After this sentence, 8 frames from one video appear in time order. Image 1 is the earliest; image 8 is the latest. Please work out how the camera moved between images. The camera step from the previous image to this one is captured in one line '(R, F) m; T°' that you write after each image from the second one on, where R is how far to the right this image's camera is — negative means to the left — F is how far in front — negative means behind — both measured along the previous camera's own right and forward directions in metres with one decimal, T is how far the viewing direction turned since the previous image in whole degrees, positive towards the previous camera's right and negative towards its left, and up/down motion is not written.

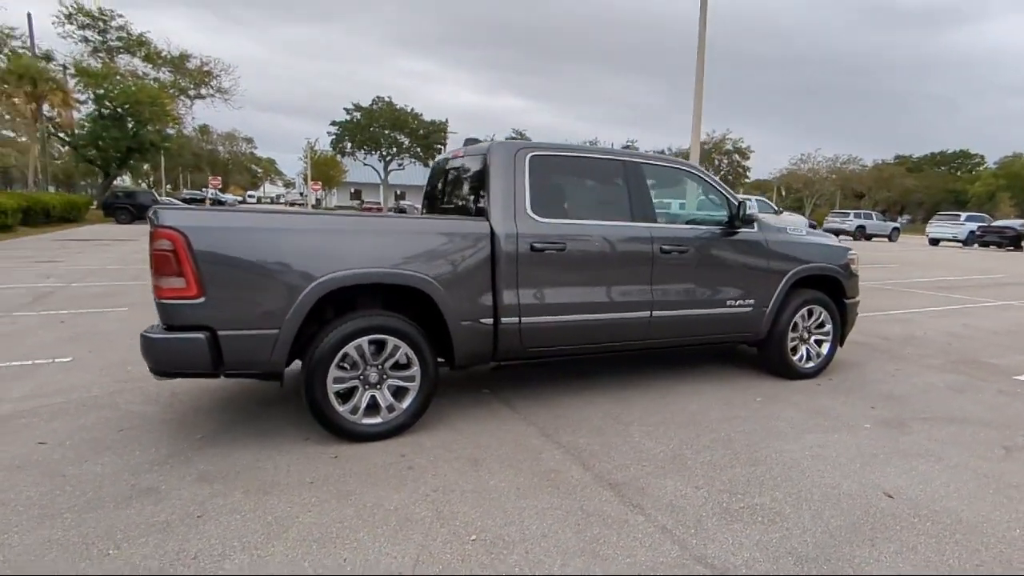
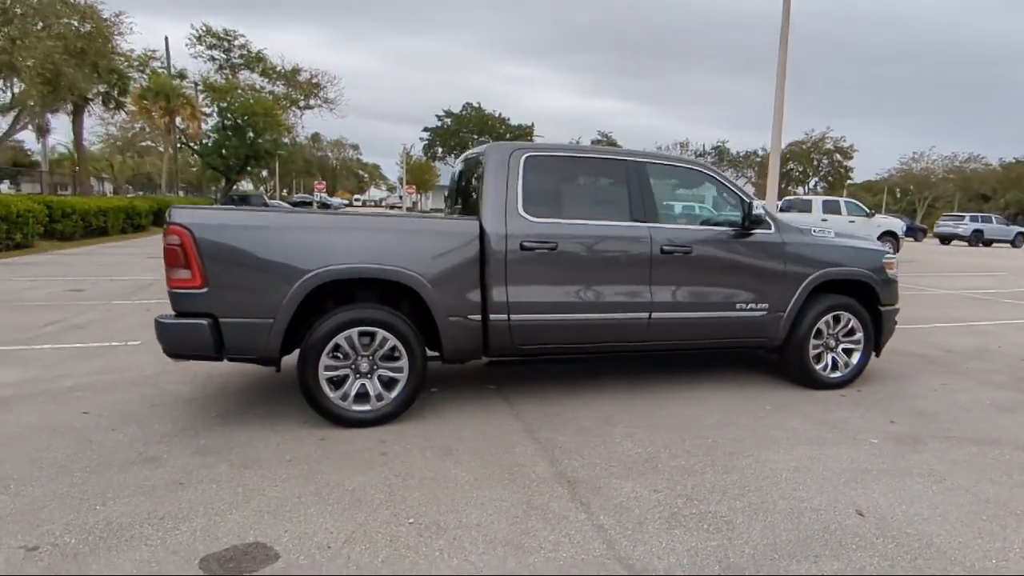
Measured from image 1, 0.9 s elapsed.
(+0.8, 0.0) m; -9°
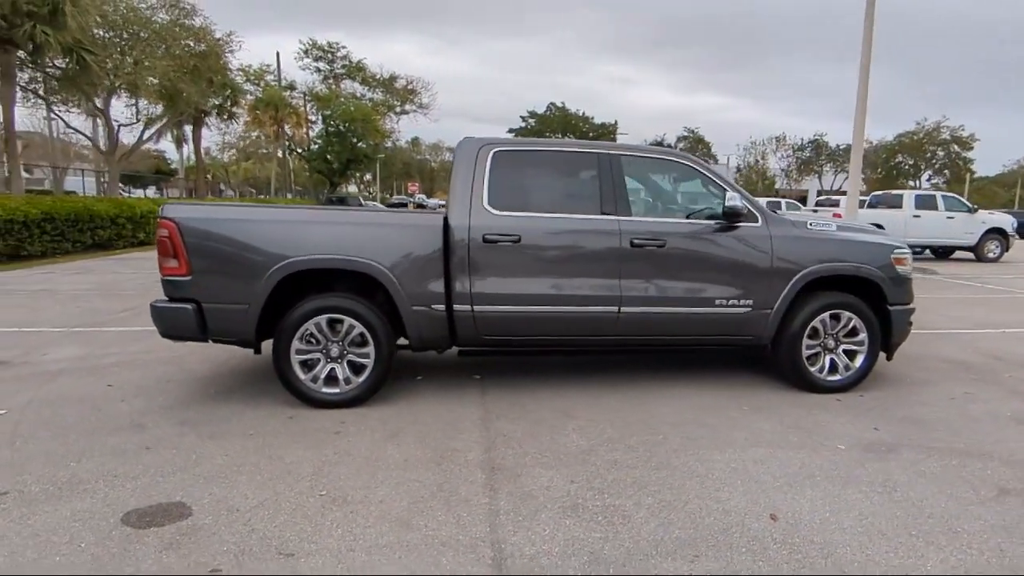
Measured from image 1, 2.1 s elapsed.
(+1.1, 0.0) m; -9°
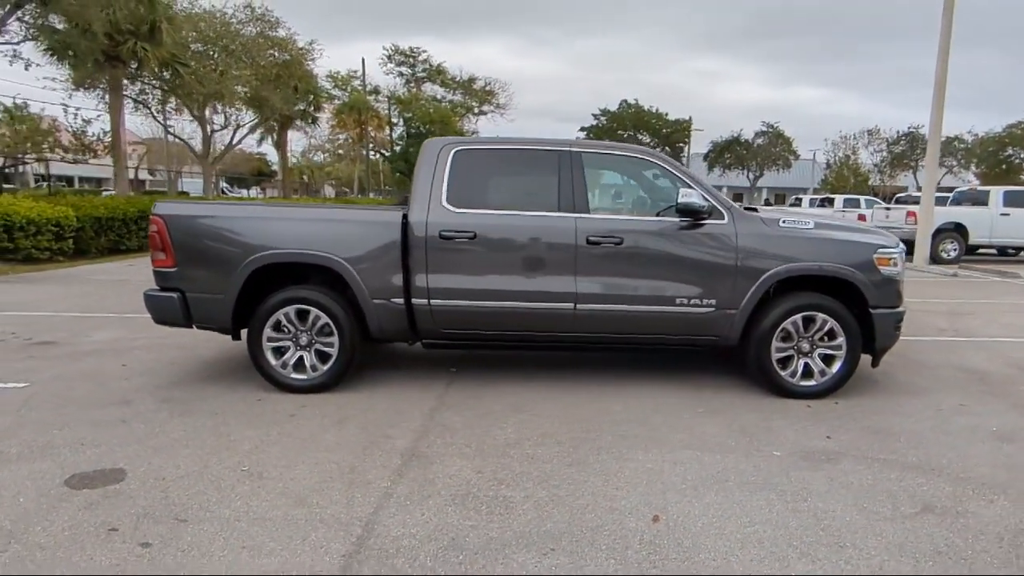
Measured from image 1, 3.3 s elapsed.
(+1.1, 0.0) m; -8°
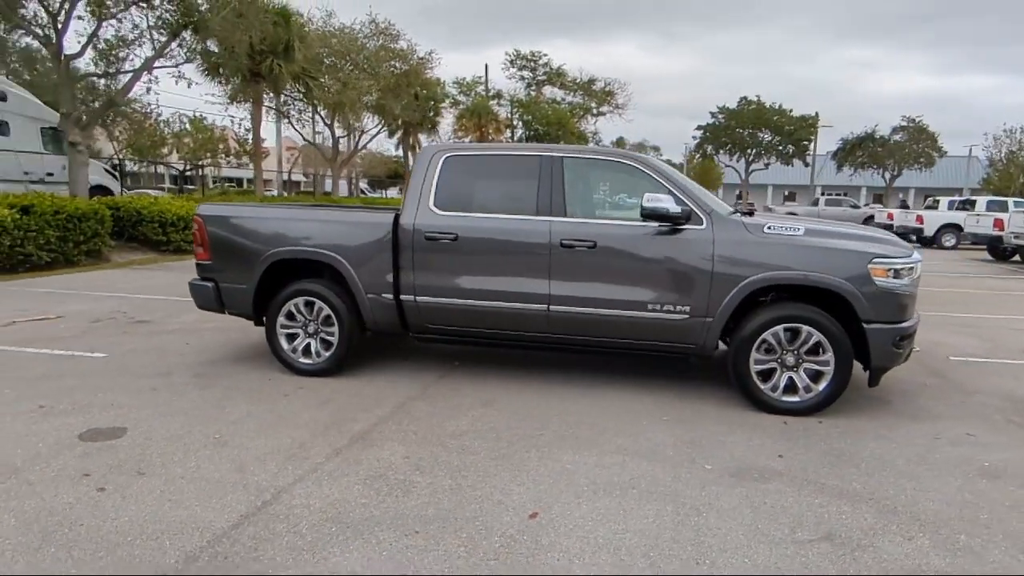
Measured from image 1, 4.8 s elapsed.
(+1.3, 0.0) m; -12°
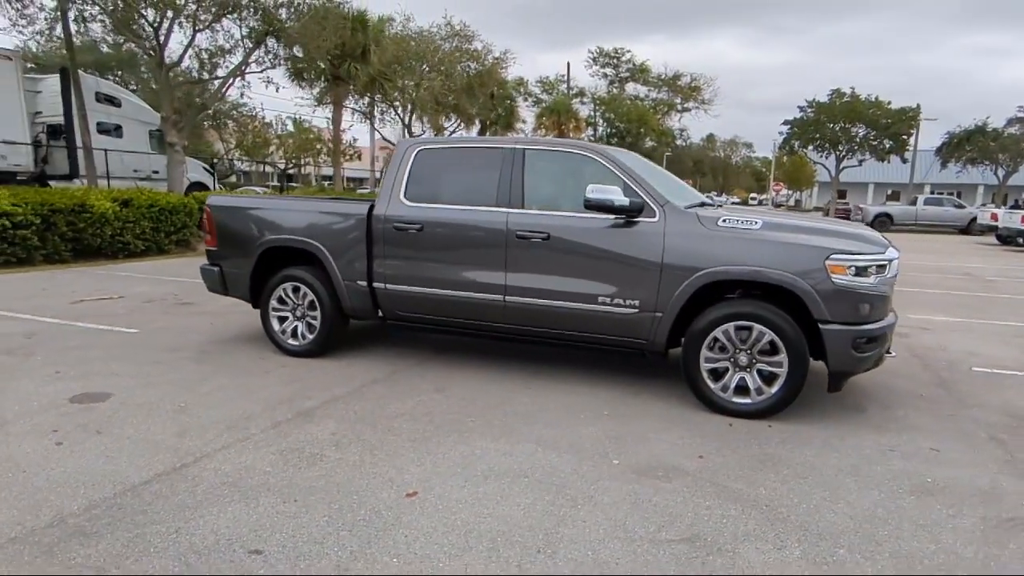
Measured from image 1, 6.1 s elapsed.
(+1.1, 0.0) m; -8°
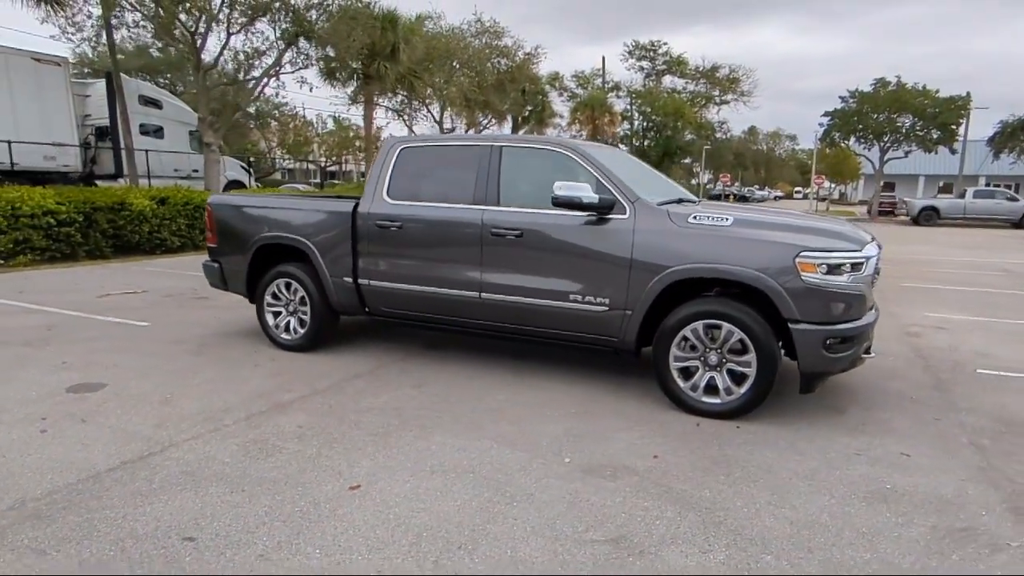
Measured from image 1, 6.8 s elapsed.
(+0.5, 0.0) m; -4°
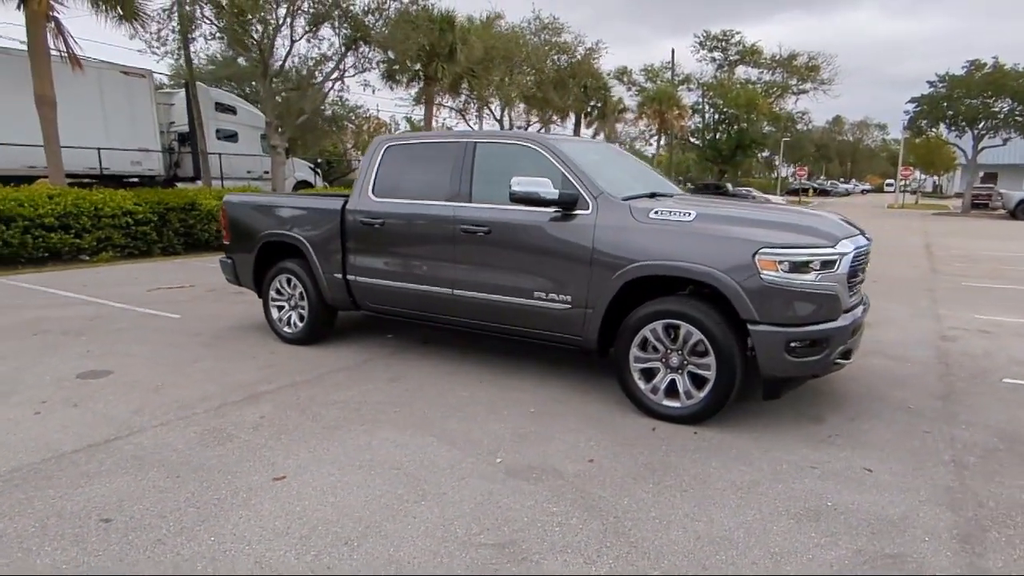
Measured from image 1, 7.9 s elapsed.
(+0.8, +0.1) m; -7°
